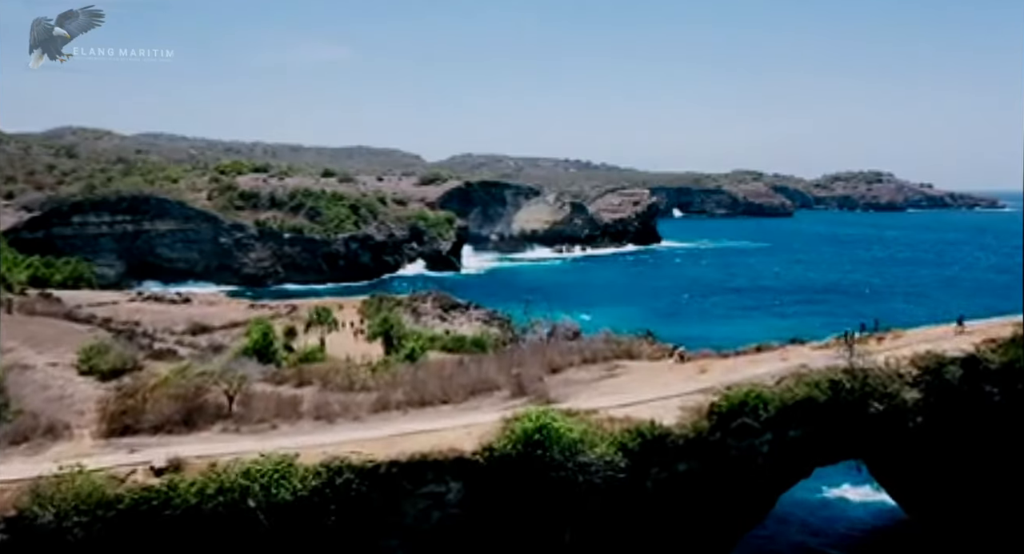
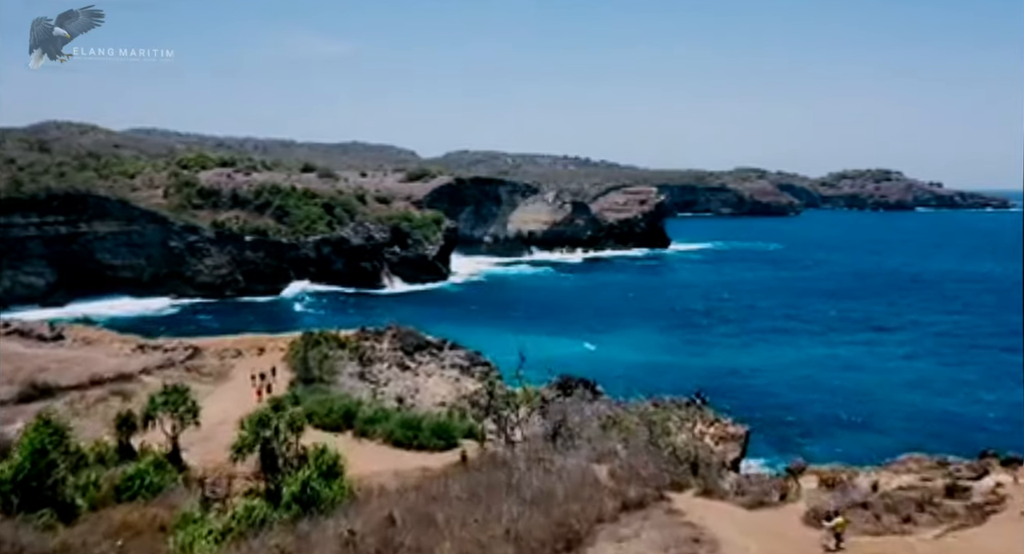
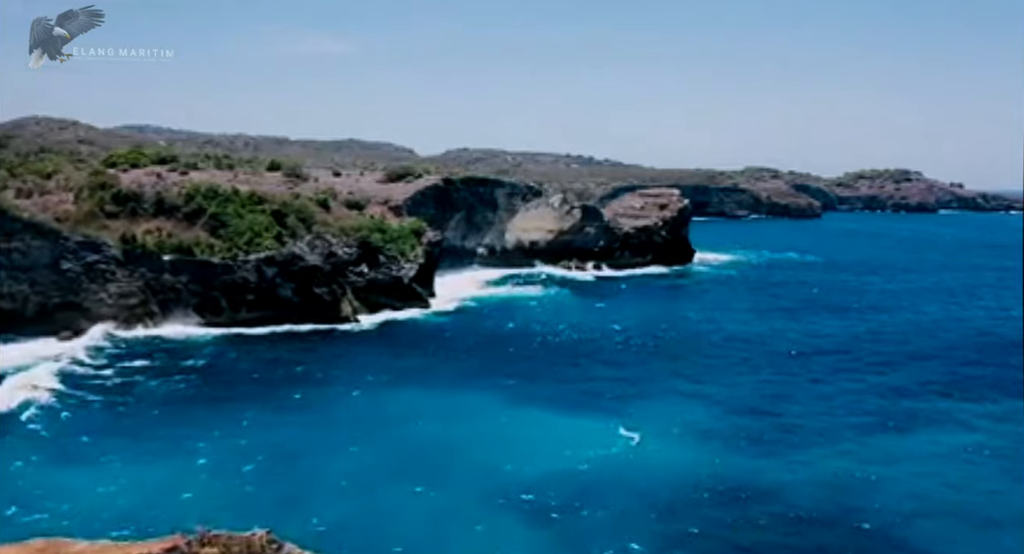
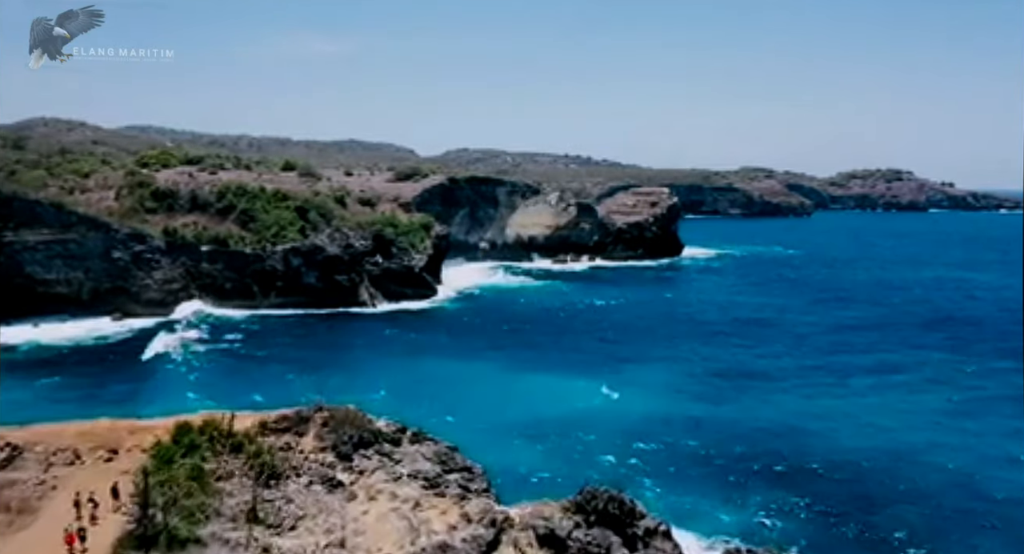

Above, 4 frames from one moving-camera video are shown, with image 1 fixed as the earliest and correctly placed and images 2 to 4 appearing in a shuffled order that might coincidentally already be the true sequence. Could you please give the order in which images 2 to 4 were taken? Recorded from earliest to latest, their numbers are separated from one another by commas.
2, 4, 3
